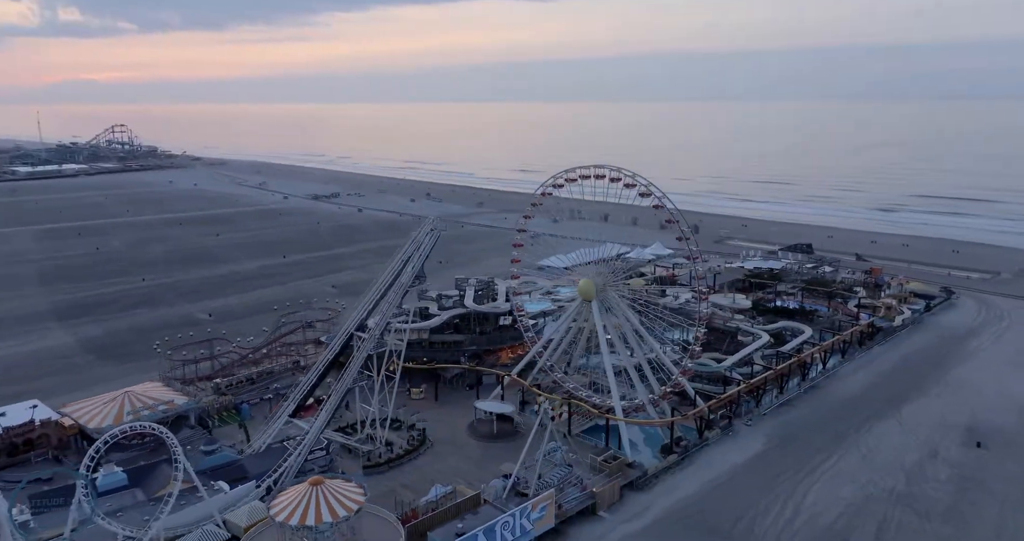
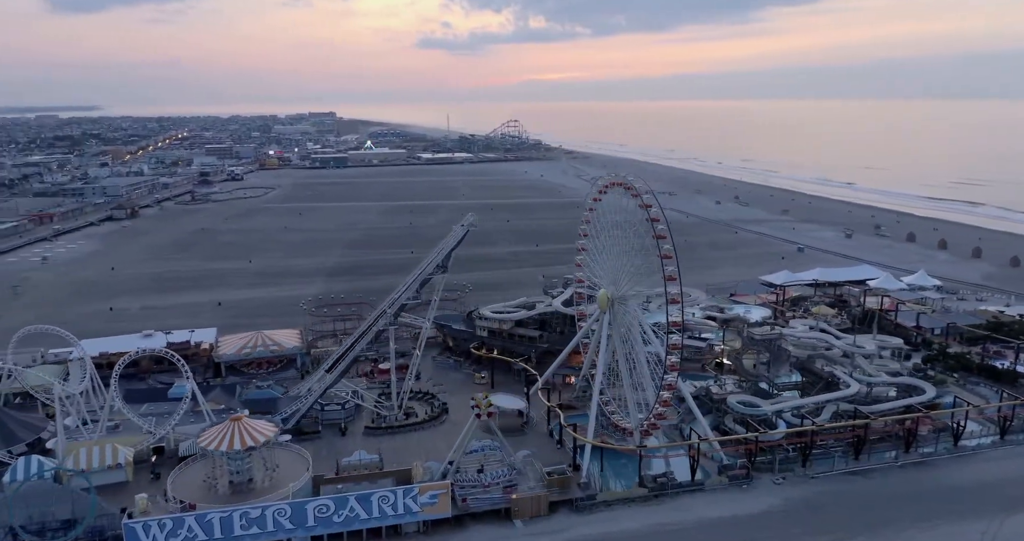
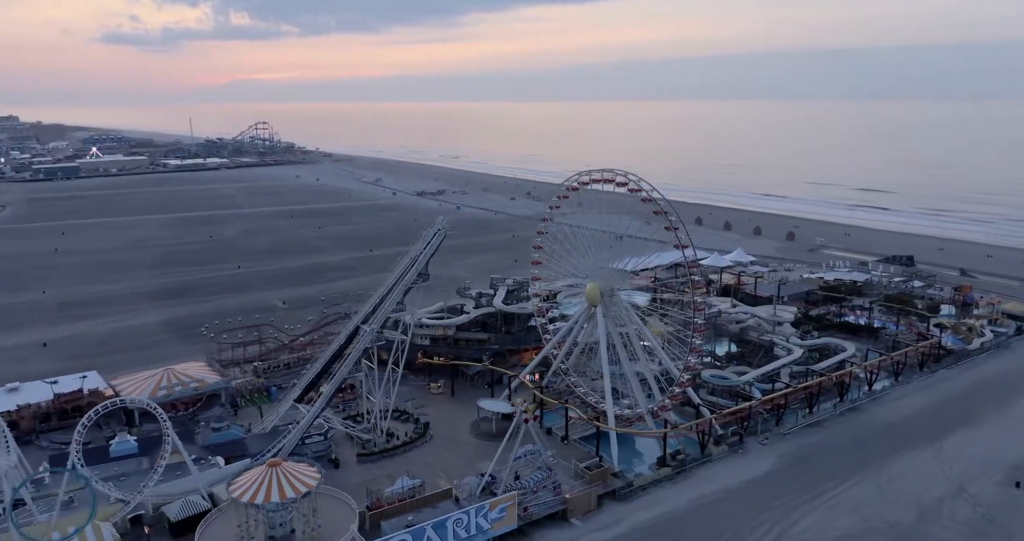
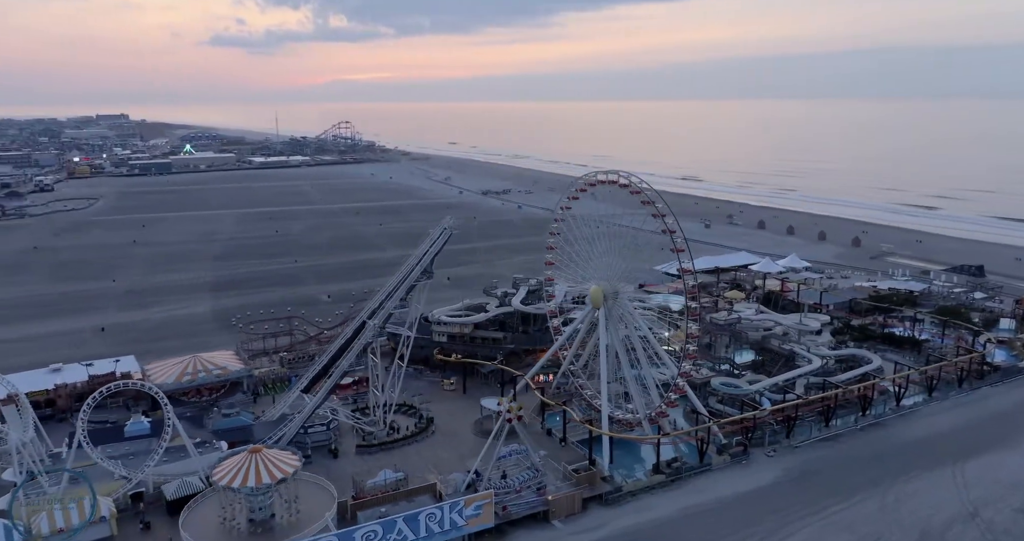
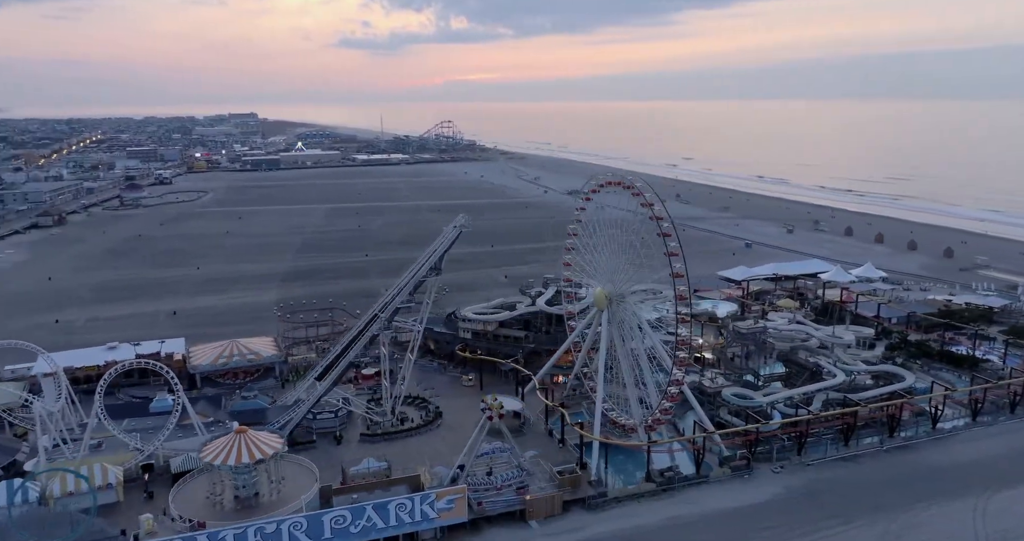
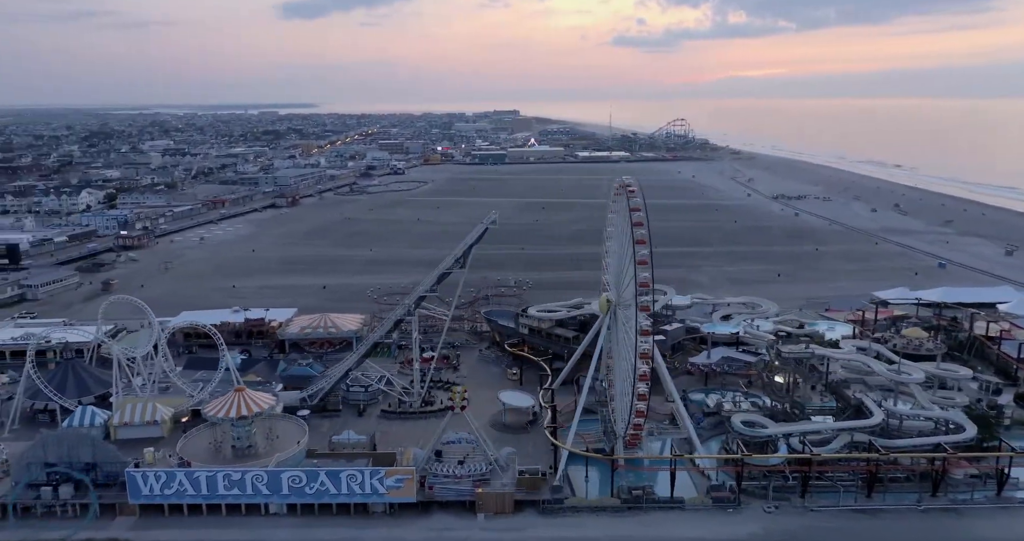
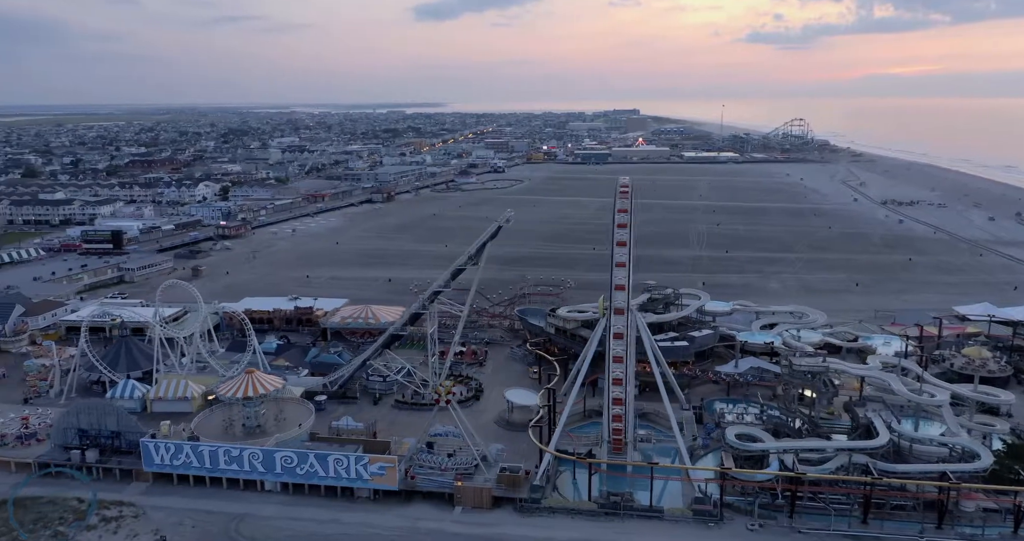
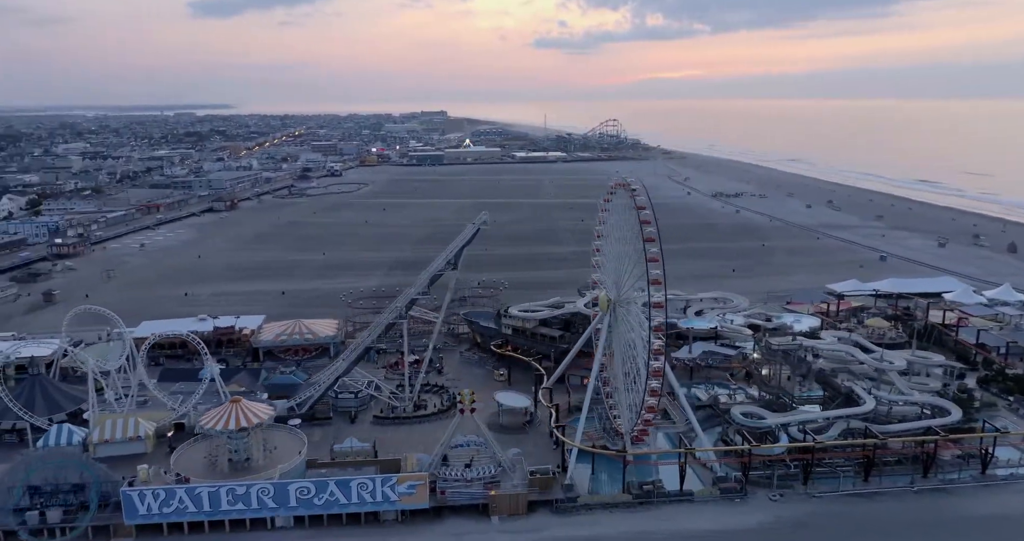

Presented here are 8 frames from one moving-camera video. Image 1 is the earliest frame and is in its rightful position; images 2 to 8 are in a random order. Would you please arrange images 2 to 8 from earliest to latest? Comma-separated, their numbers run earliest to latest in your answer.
3, 4, 5, 2, 8, 6, 7
